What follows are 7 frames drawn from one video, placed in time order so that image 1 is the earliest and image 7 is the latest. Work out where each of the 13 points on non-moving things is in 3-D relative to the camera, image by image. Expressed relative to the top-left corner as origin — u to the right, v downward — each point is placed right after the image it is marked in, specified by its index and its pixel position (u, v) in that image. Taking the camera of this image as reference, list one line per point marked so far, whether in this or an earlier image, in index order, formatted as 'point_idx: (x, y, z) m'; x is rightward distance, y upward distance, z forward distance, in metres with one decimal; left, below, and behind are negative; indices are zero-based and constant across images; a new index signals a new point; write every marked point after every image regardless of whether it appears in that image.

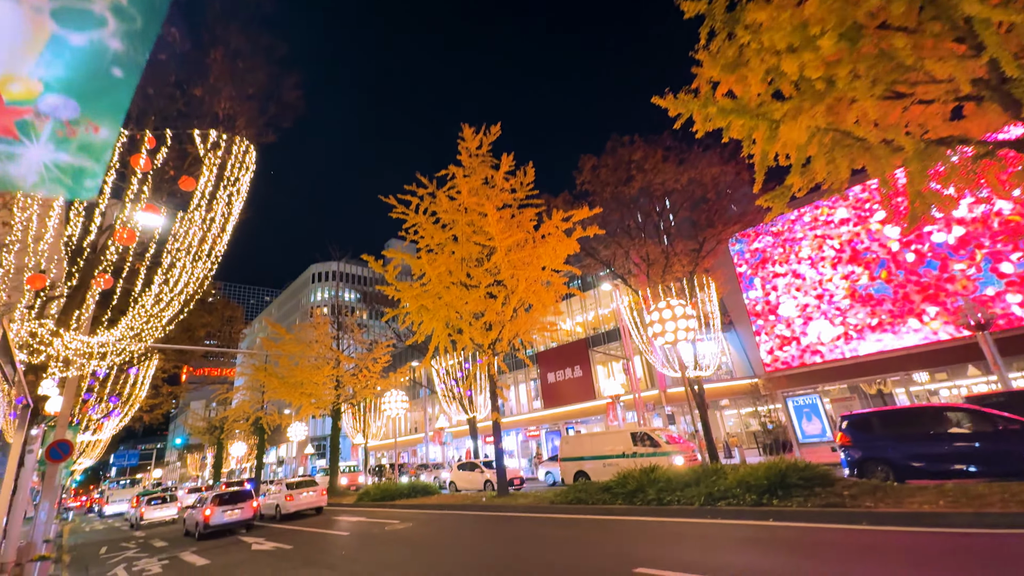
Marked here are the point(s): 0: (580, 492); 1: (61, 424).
0: (+1.8, -5.2, +11.3) m
1: (-11.6, -3.5, +11.4) m
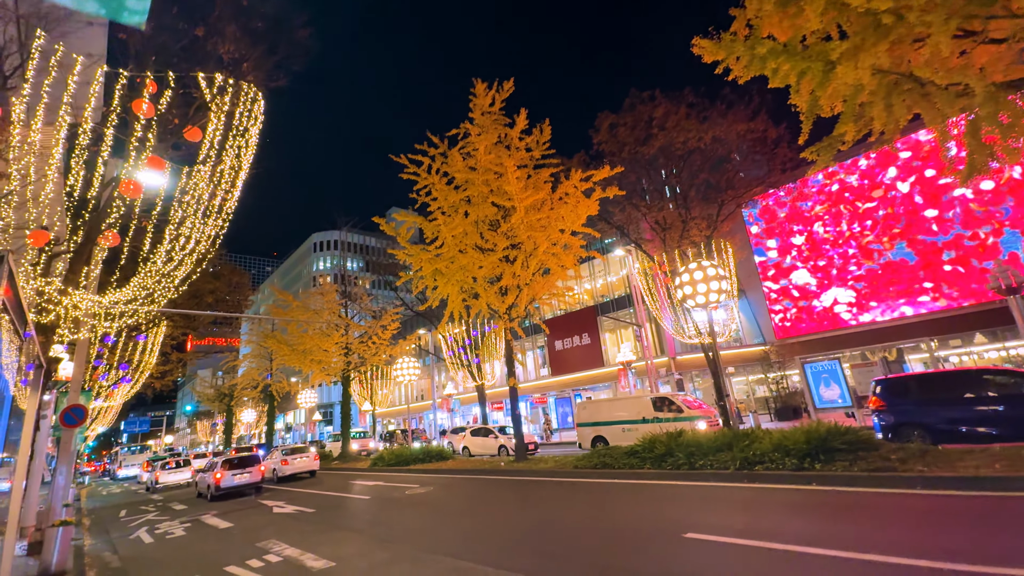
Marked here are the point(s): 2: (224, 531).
0: (+2.4, -4.2, +11.1) m
1: (-11.0, -2.6, +11.2) m
2: (-6.5, -5.5, +10.0) m
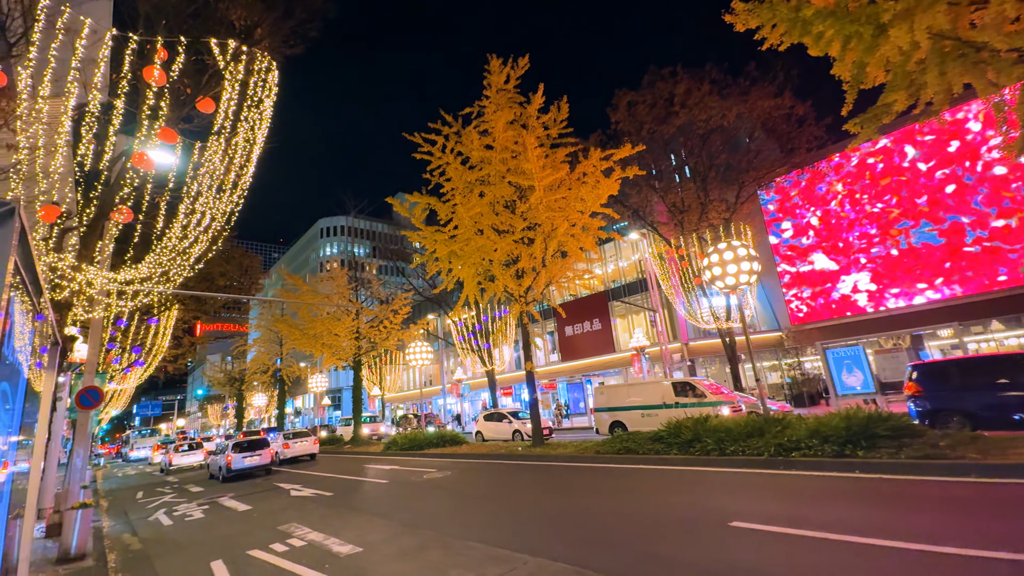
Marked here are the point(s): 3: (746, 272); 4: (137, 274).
0: (+2.9, -3.8, +10.8) m
1: (-10.5, -2.1, +11.0) m
2: (-6.0, -5.0, +9.9) m
3: (+6.5, +0.5, +12.1) m
4: (-8.0, +0.3, +9.5) m
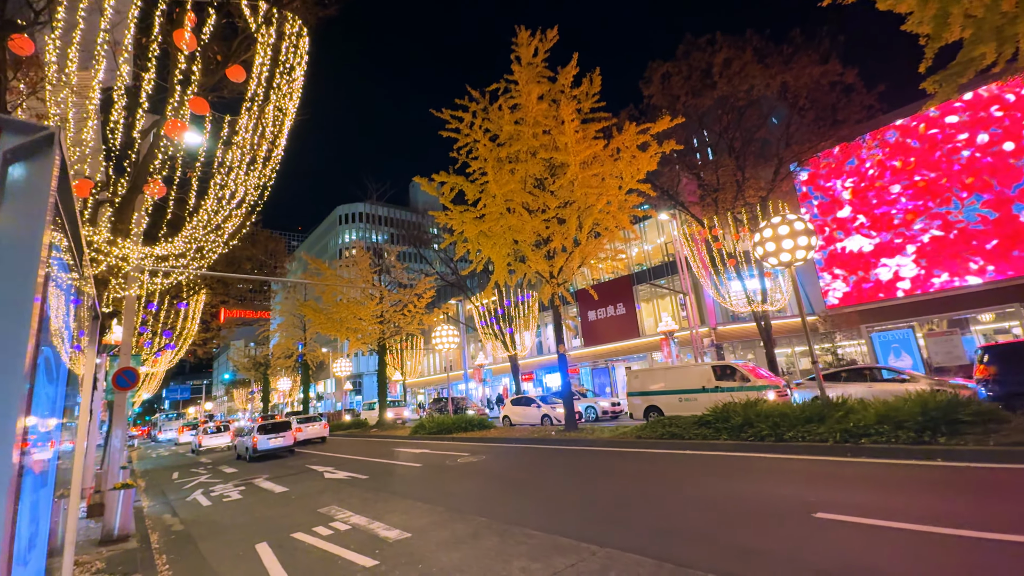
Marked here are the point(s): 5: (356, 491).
0: (+3.8, -3.2, +10.4) m
1: (-9.6, -1.6, +11.0) m
2: (-5.1, -4.6, +9.8) m
3: (+7.4, +1.0, +11.4) m
4: (-7.2, +0.8, +9.3) m
5: (-3.3, -4.2, +9.3) m
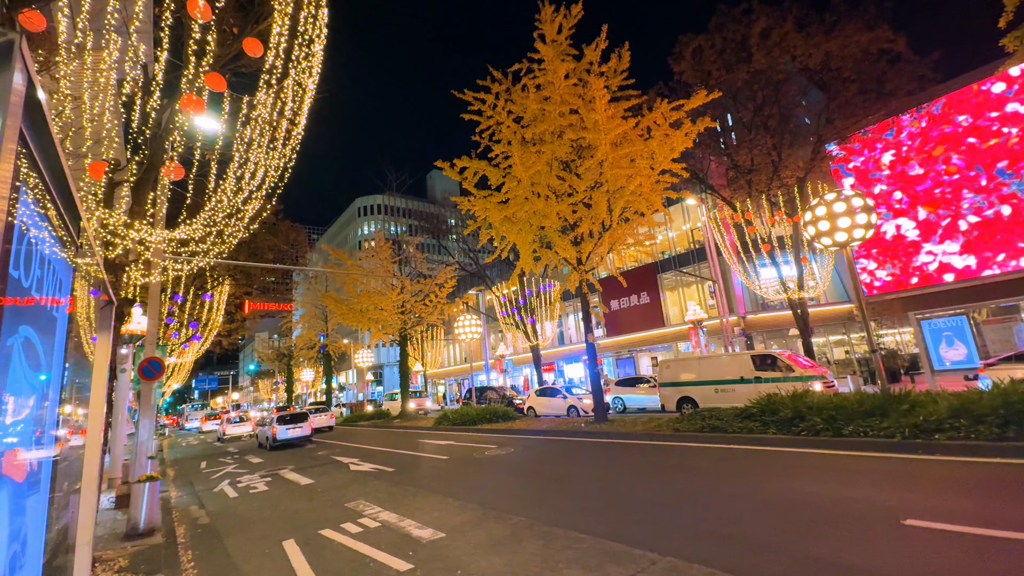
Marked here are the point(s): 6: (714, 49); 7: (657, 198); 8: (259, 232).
0: (+4.4, -2.9, +9.8) m
1: (-8.9, -1.4, +10.9) m
2: (-4.4, -4.3, +9.6) m
3: (+8.1, +1.4, +10.6) m
4: (-6.5, +1.0, +9.0) m
5: (-2.6, -4.0, +9.0) m
6: (+7.3, +8.7, +16.1) m
7: (+4.3, +2.7, +13.2) m
8: (-10.1, +2.2, +17.8) m
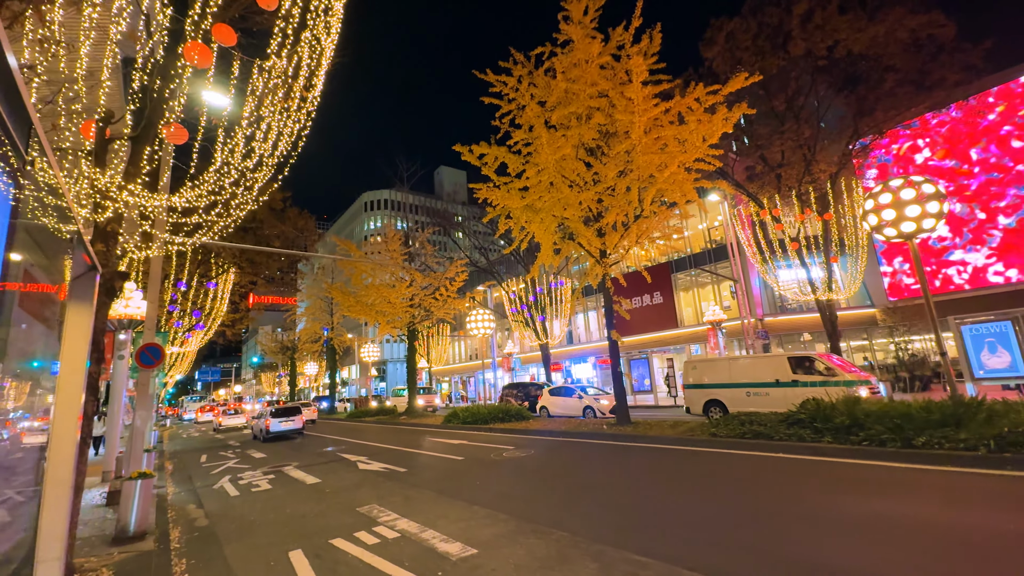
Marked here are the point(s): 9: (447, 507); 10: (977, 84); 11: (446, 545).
0: (+4.9, -2.8, +9.0) m
1: (-8.4, -0.9, +10.2) m
2: (-4.0, -4.0, +8.9) m
3: (+8.7, +1.5, +9.8) m
4: (-6.0, +1.4, +8.3) m
5: (-2.2, -3.7, +8.3) m
6: (+8.1, +8.7, +15.3) m
7: (+5.0, +2.8, +12.4) m
8: (-9.4, +2.7, +17.1) m
9: (-1.0, -3.2, +6.5) m
10: (+20.3, +8.9, +19.4) m
11: (-0.8, -2.9, +5.1) m
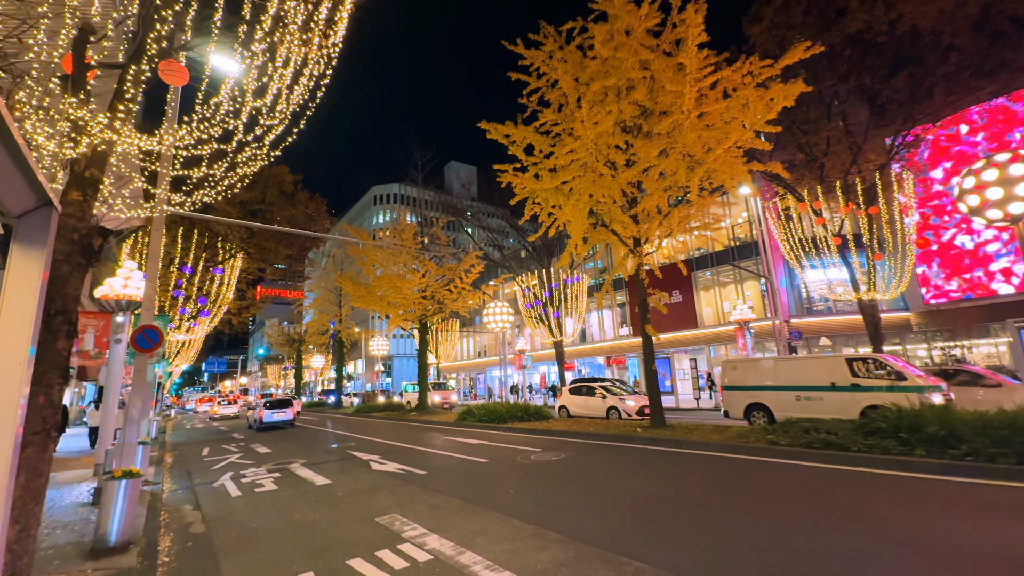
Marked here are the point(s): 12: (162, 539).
0: (+5.6, -2.6, +8.0) m
1: (-7.7, -0.4, +9.3) m
2: (-3.4, -3.6, +7.9) m
3: (+9.4, +1.6, +8.7) m
4: (-5.2, +1.8, +7.4) m
5: (-1.6, -3.4, +7.3) m
6: (+9.1, +8.9, +14.2) m
7: (+5.8, +3.0, +11.3) m
8: (-8.6, +3.2, +16.2) m
9: (-0.4, -2.9, +5.6) m
10: (+21.3, +8.8, +18.1) m
11: (-0.2, -2.6, +4.1) m
12: (-4.5, -3.3, +5.8) m
